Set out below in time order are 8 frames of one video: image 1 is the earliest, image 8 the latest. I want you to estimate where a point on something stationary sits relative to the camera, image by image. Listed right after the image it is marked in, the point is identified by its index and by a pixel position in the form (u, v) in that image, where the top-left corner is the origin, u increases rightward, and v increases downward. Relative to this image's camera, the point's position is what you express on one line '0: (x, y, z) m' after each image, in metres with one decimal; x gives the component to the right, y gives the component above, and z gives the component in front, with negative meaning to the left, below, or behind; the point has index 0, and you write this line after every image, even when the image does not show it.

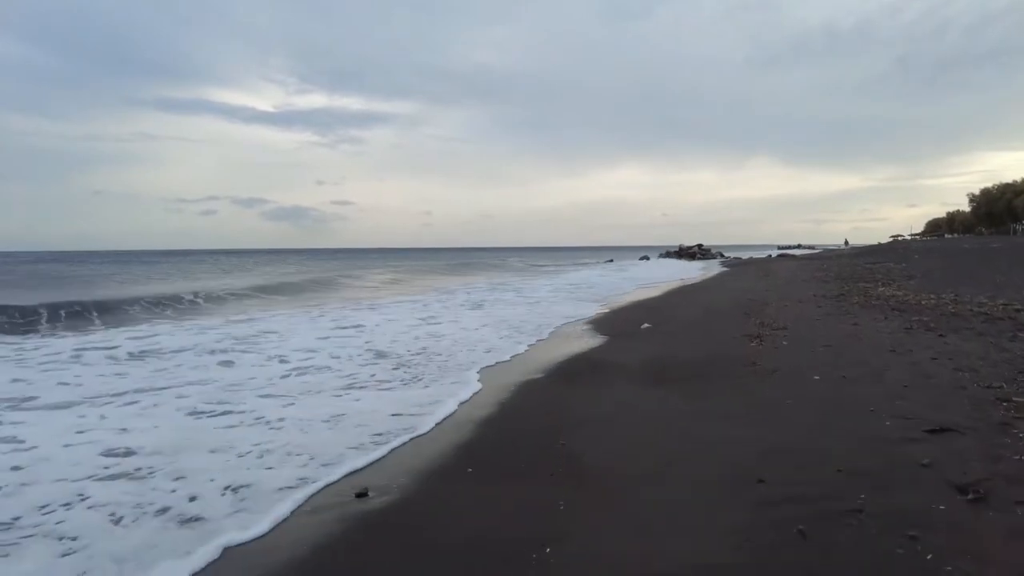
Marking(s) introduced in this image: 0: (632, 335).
0: (+2.0, -0.8, +10.7) m
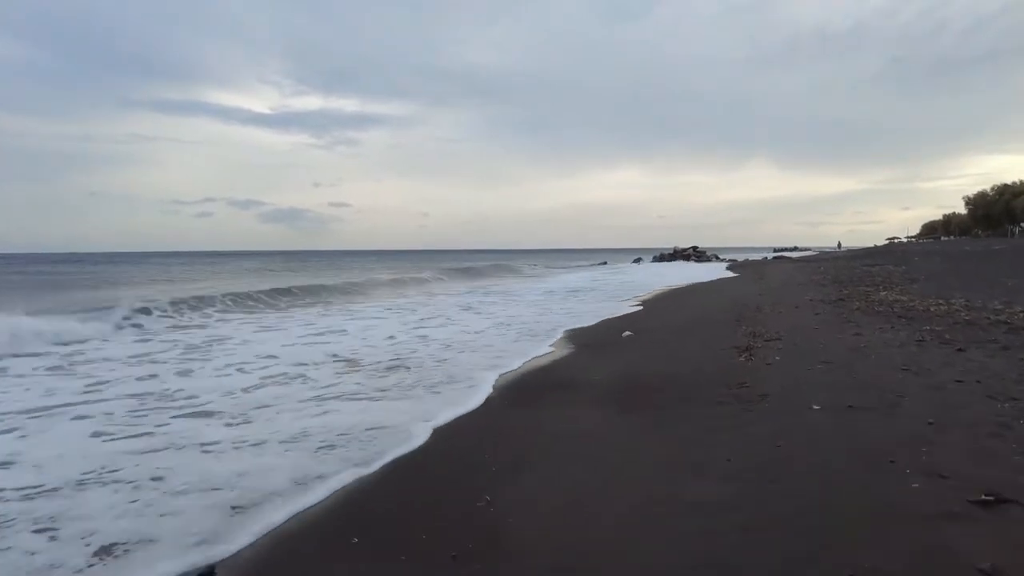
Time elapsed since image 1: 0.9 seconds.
0: (+1.5, -0.9, +9.7) m
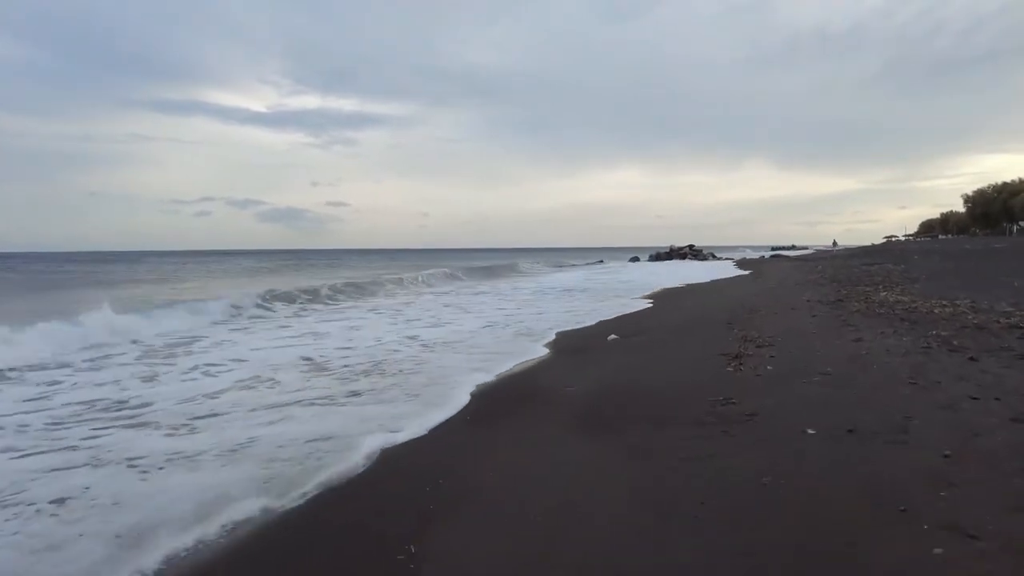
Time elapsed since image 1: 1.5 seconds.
0: (+1.1, -0.9, +9.1) m
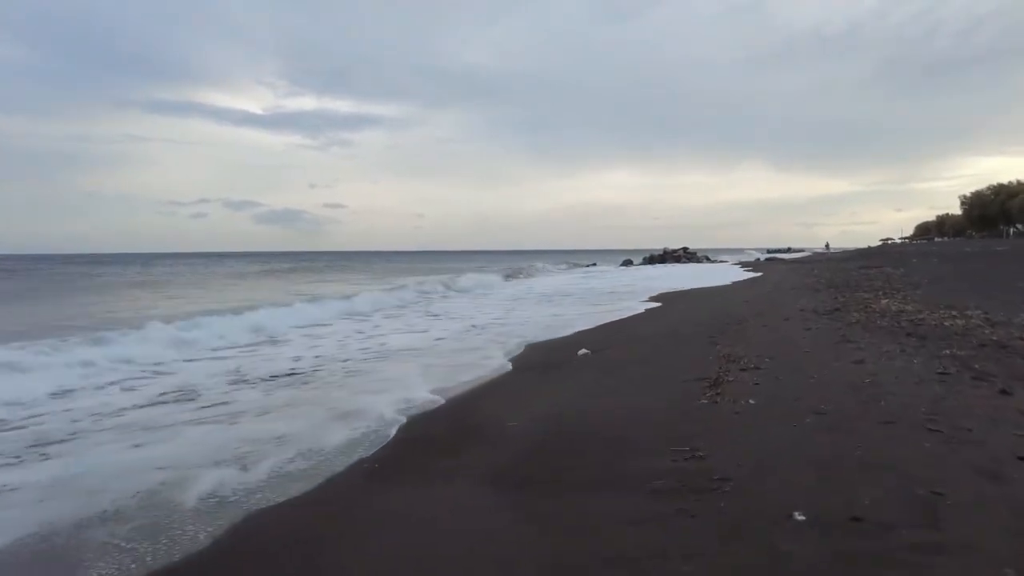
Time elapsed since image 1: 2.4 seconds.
0: (+0.6, -1.0, +8.1) m
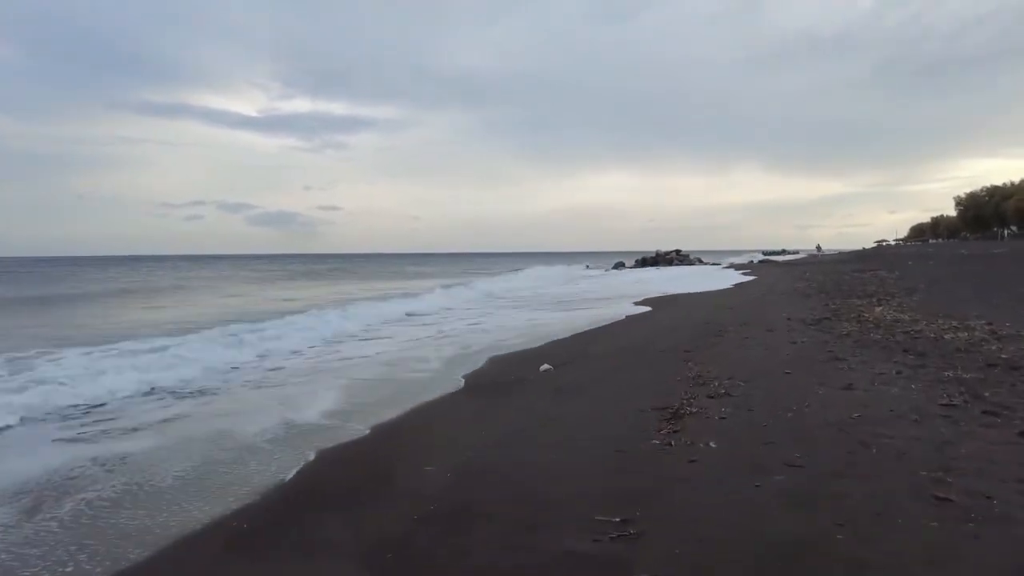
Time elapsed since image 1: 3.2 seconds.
0: (0.0, -1.1, +7.2) m
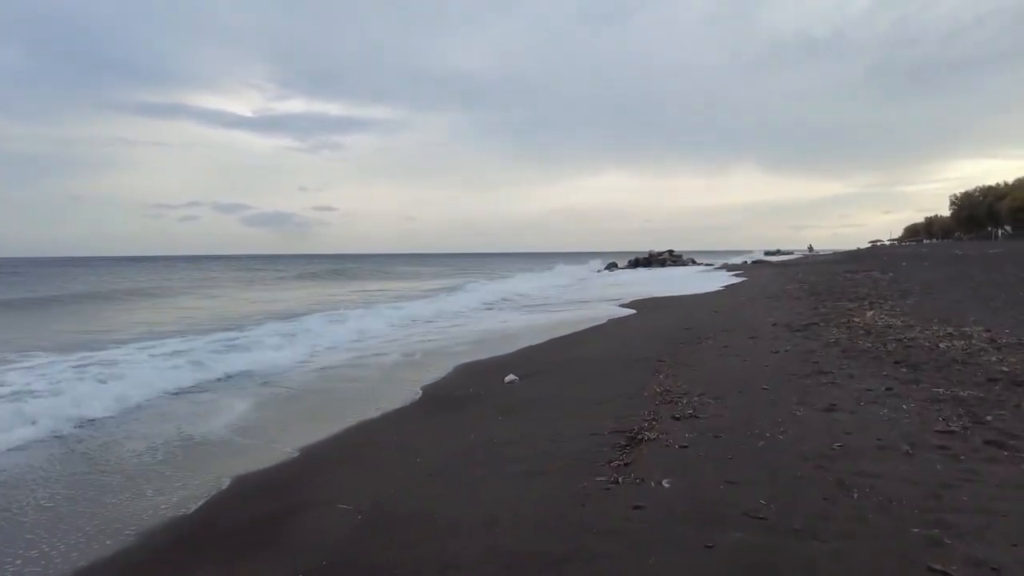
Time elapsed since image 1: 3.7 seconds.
0: (-0.4, -1.1, +6.6) m
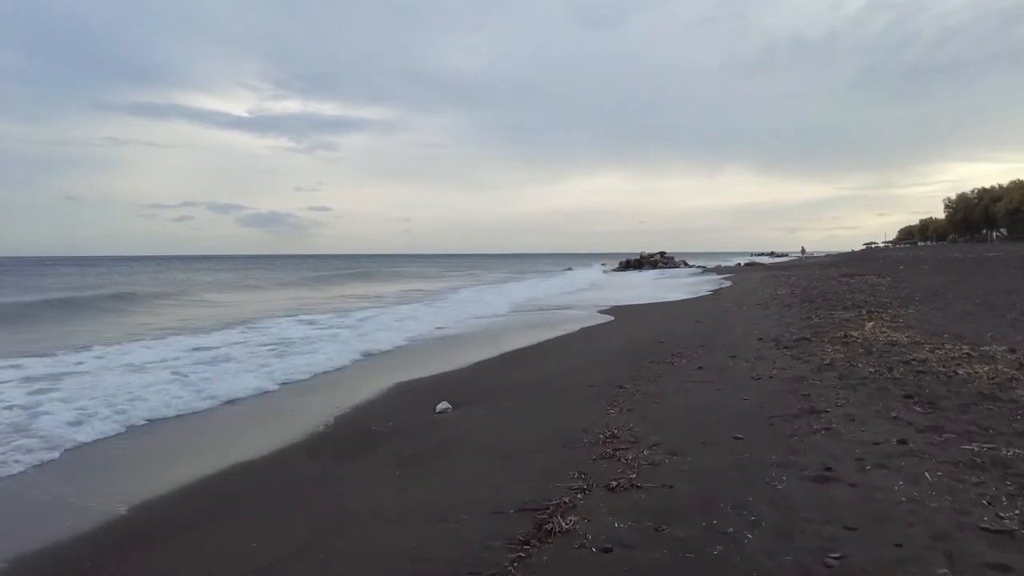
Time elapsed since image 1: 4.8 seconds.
0: (-1.0, -1.2, +5.4) m
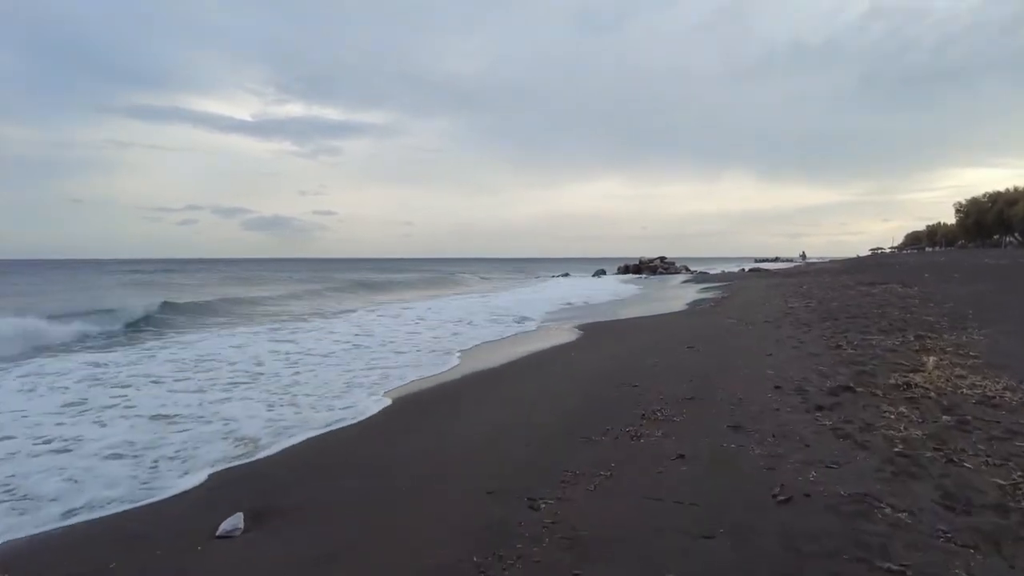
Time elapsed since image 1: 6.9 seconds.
0: (-1.9, -1.4, +2.8) m
